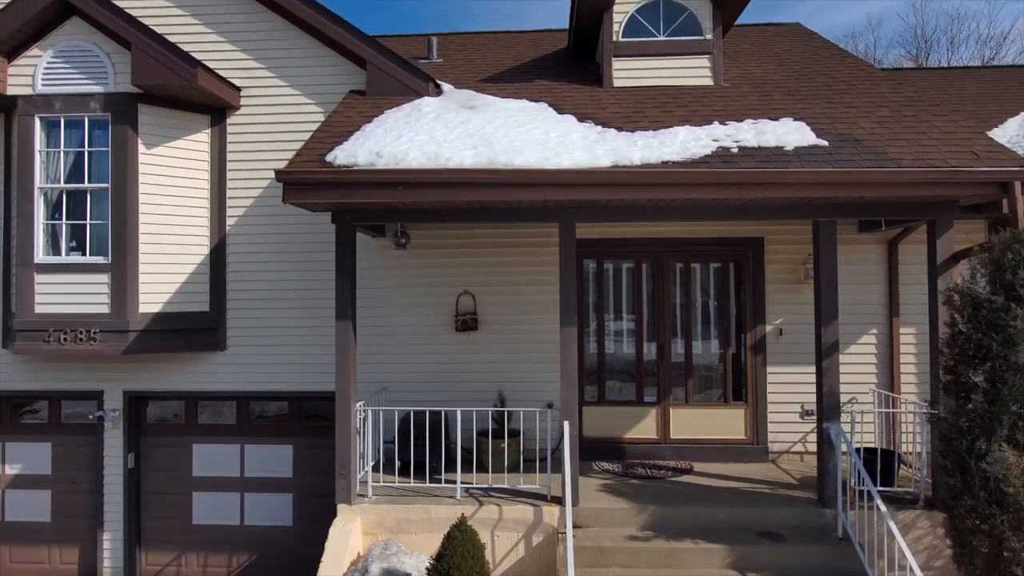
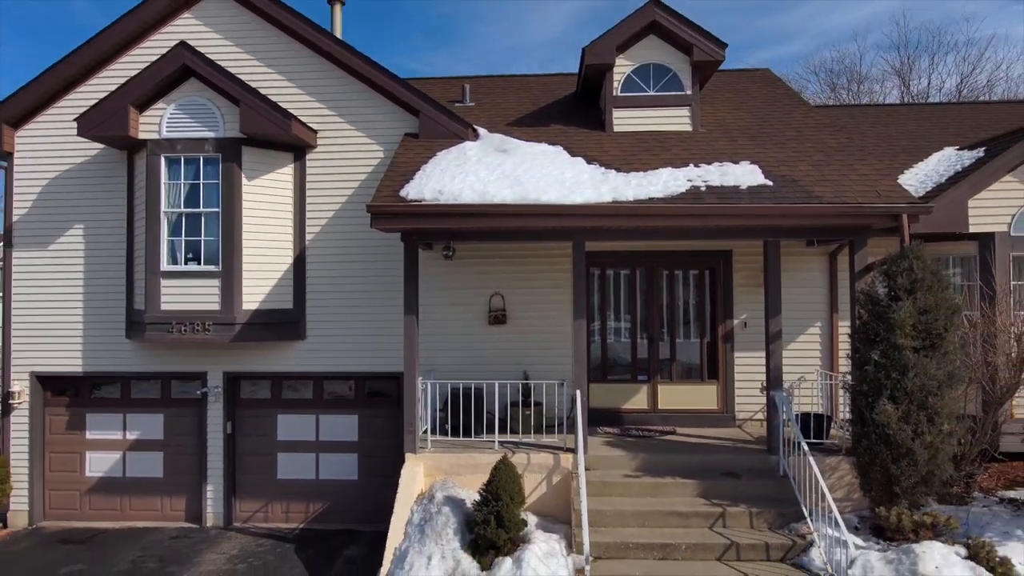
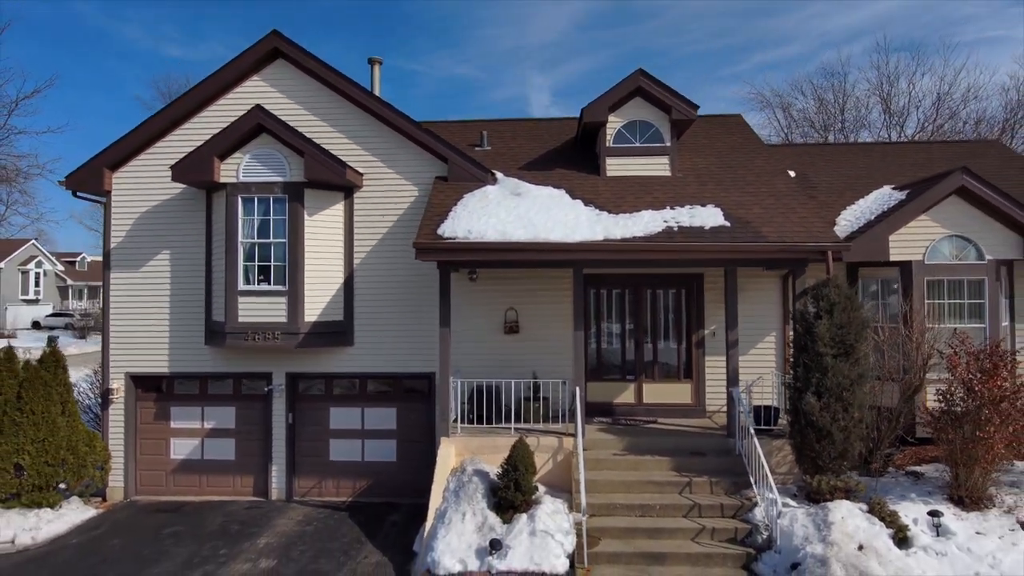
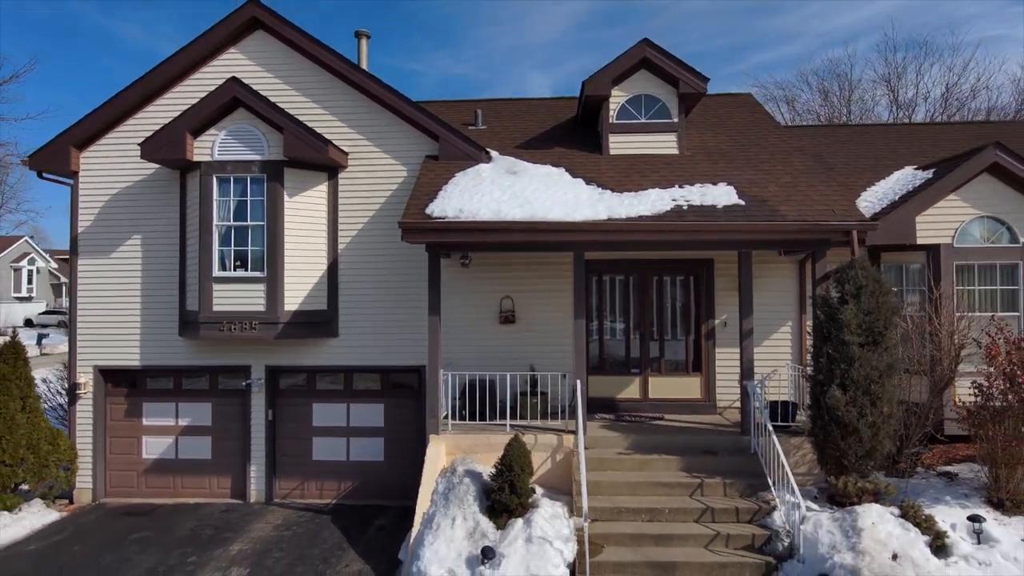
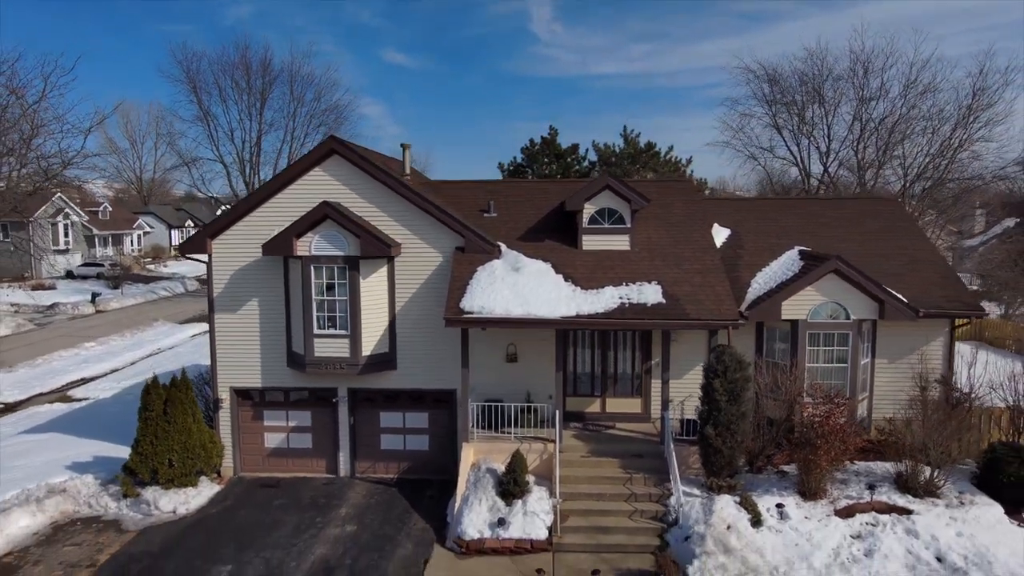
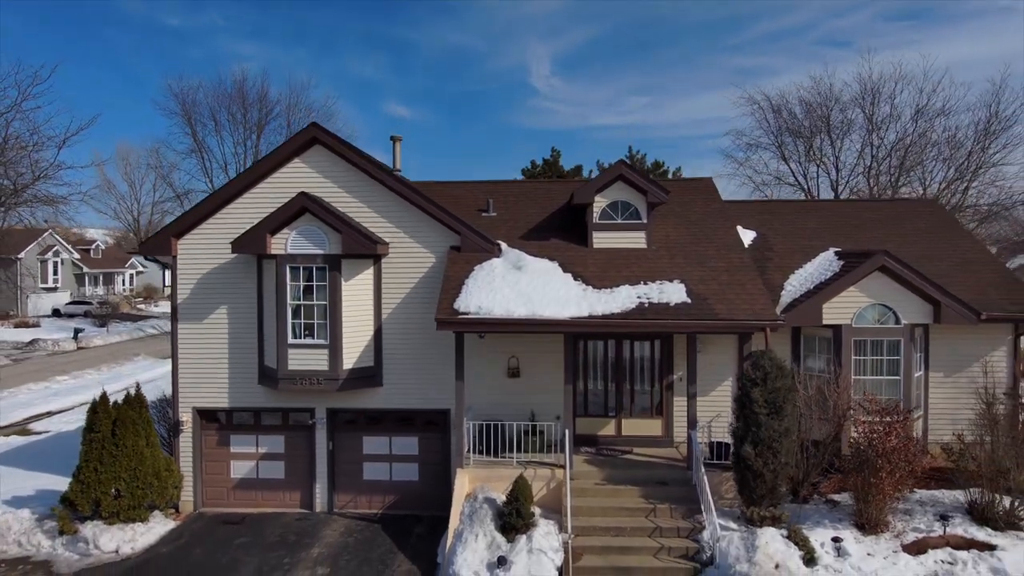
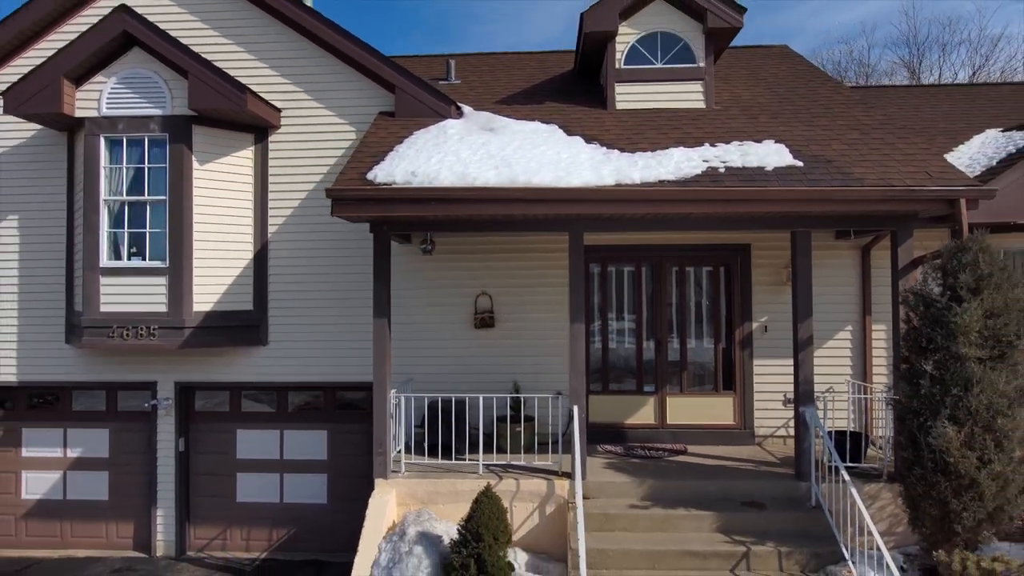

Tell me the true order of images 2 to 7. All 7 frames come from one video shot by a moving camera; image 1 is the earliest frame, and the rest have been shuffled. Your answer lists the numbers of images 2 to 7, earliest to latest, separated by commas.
7, 2, 4, 3, 6, 5
